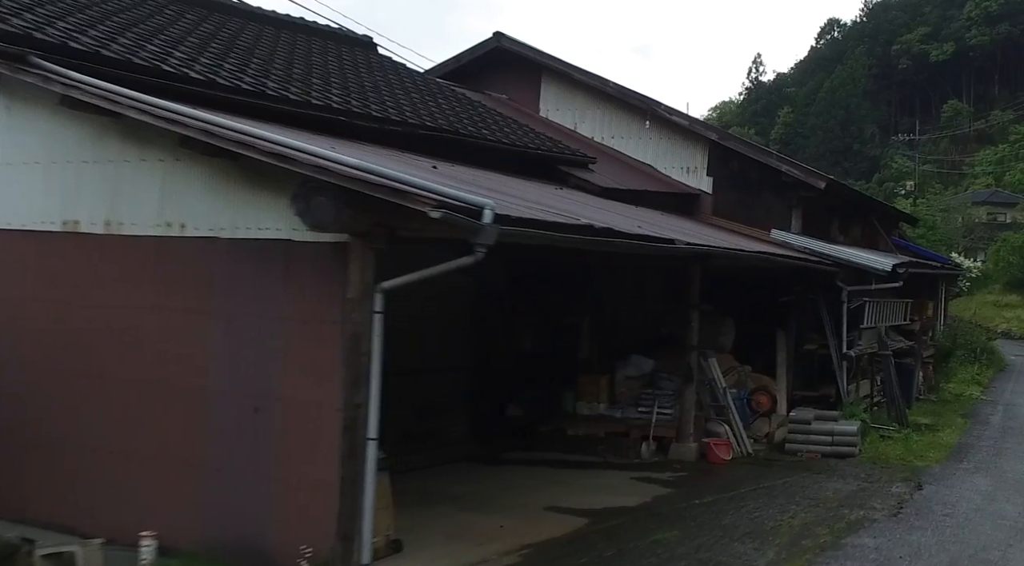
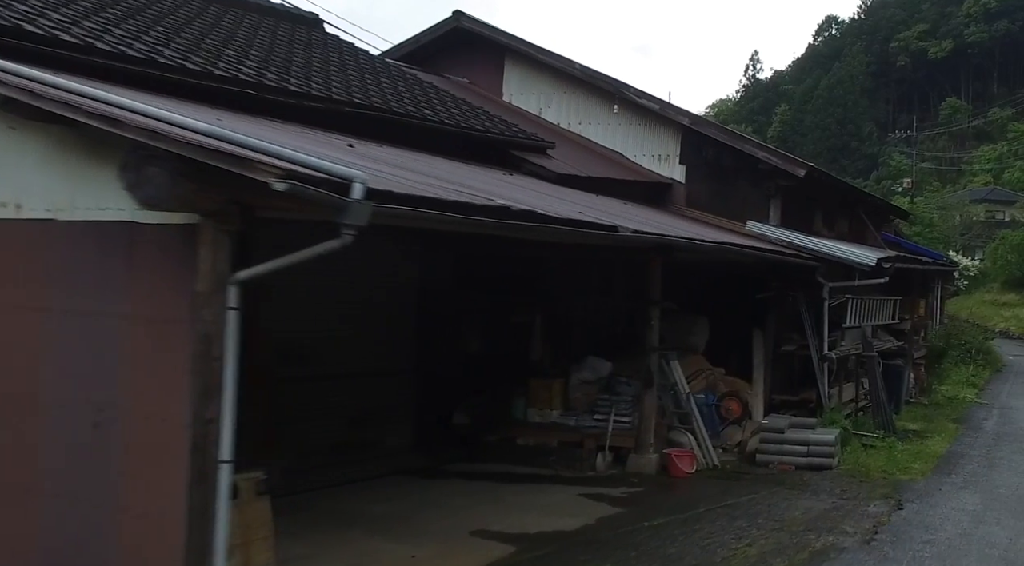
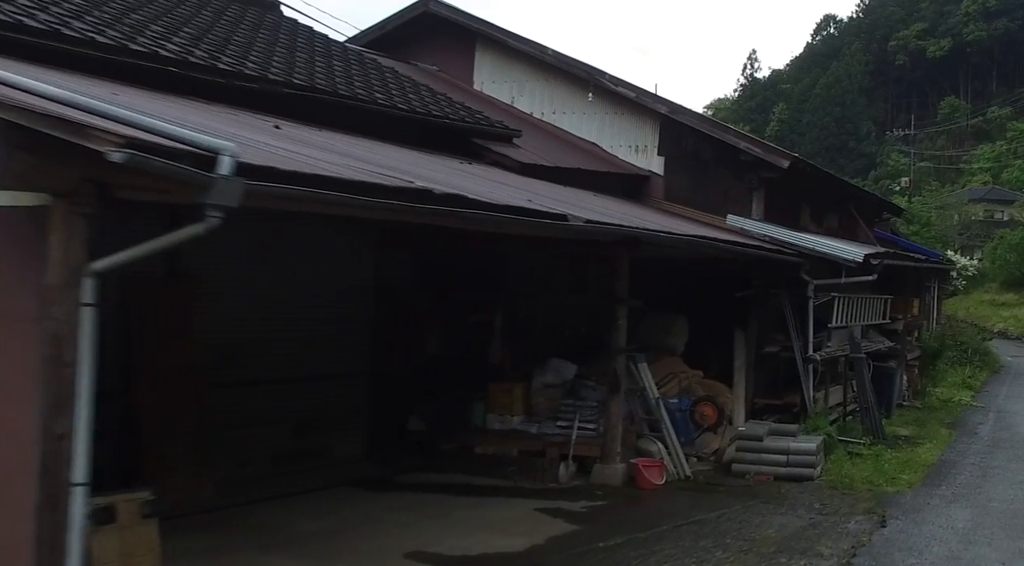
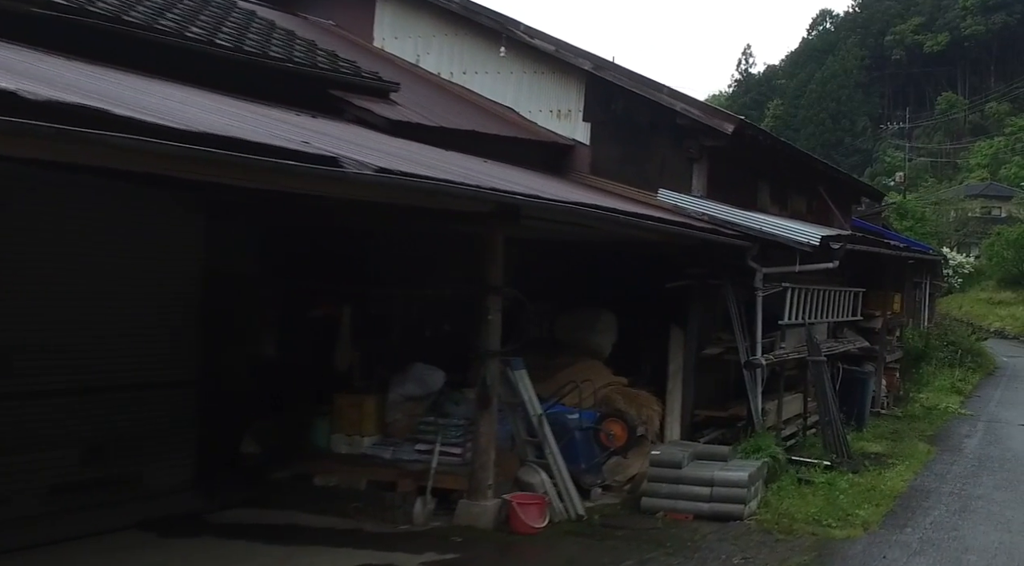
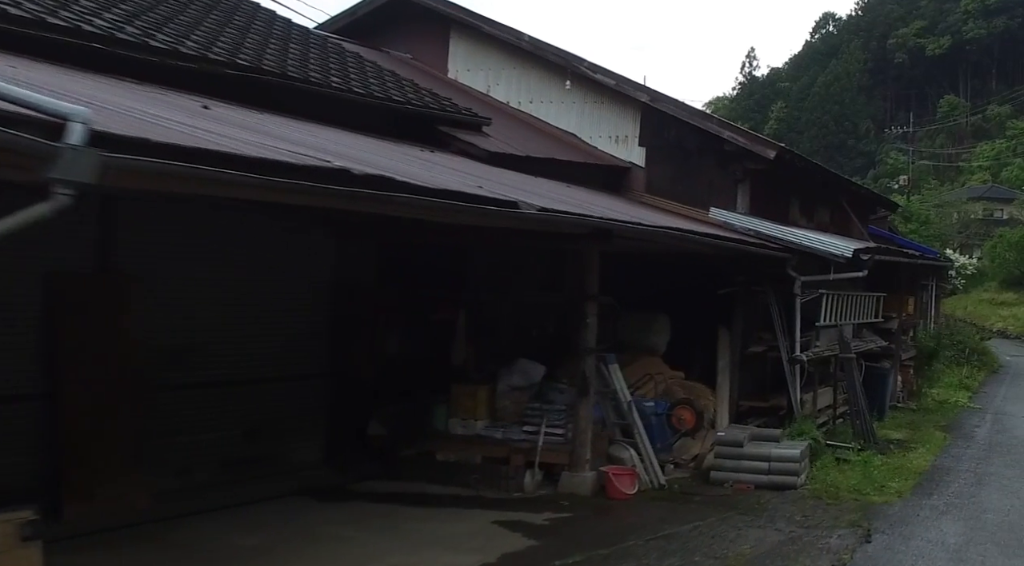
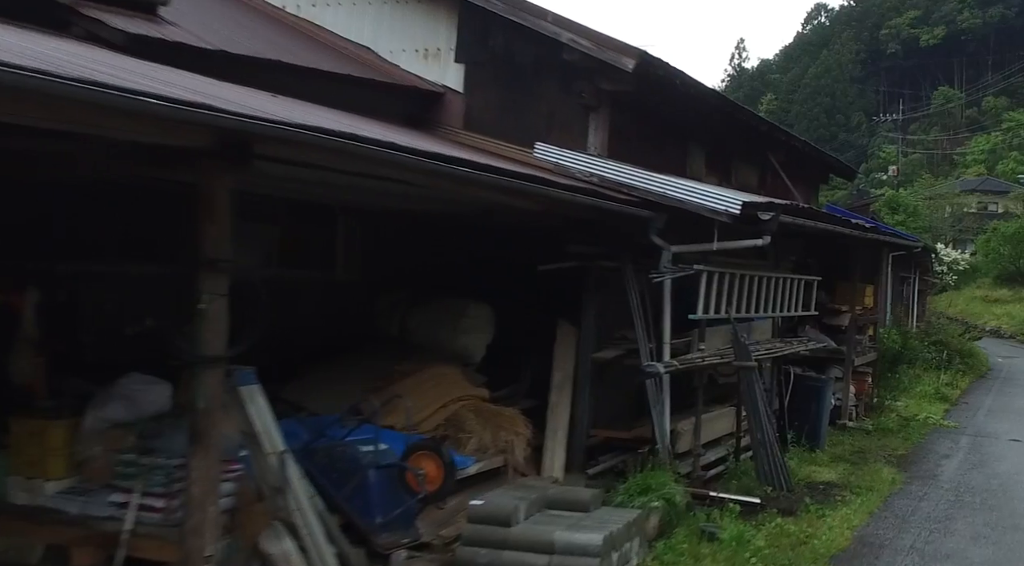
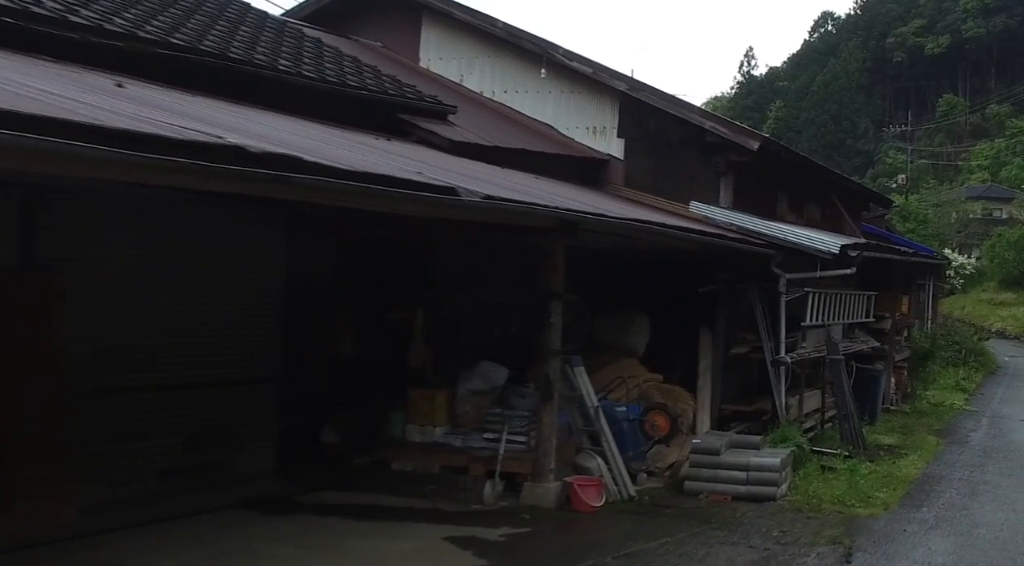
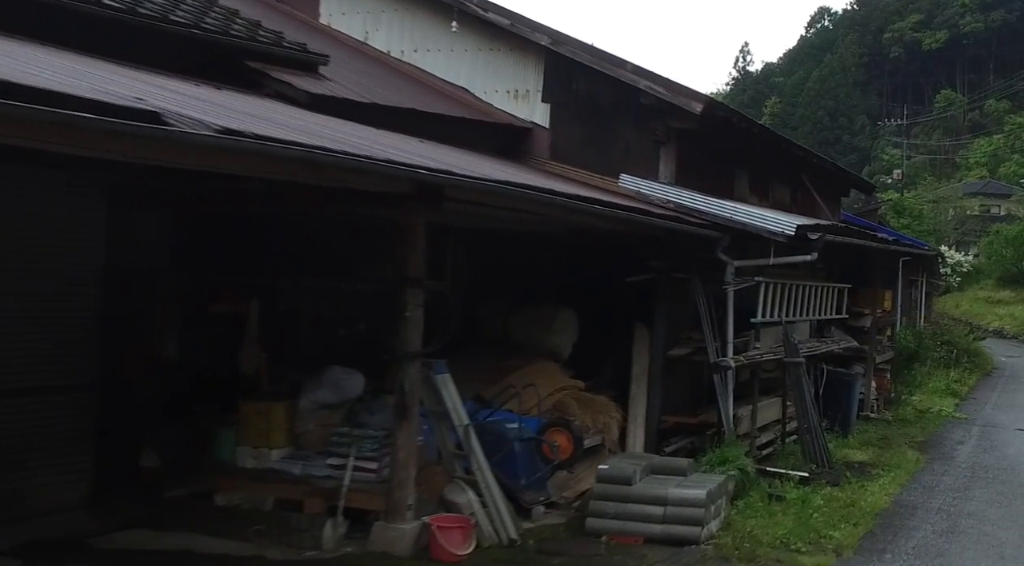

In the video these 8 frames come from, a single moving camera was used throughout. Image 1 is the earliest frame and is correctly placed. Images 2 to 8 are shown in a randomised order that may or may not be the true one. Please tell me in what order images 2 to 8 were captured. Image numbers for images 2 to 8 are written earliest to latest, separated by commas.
2, 3, 5, 7, 4, 8, 6
